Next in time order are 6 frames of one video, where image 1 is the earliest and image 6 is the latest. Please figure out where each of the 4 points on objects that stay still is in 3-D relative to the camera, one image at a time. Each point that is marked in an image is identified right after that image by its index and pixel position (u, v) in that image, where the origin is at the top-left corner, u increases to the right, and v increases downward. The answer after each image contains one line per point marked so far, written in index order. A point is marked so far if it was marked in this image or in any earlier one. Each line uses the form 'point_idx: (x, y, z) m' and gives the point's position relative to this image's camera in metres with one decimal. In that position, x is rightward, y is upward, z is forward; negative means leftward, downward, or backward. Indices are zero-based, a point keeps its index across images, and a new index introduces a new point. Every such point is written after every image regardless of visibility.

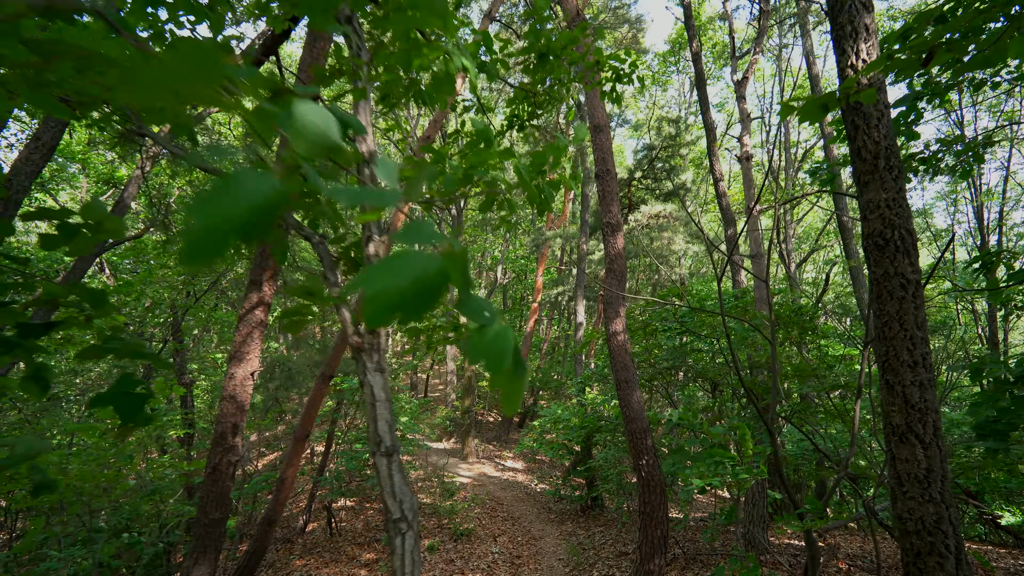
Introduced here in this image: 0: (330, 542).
0: (-2.5, -3.4, +7.2) m
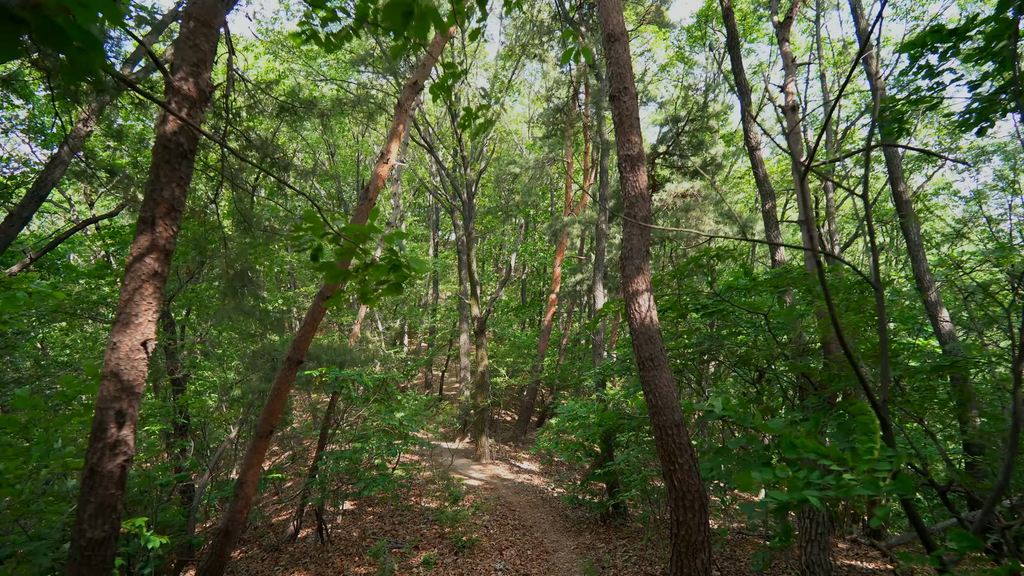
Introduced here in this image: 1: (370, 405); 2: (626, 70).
0: (-2.3, -3.2, +6.5) m
1: (-2.0, -1.6, +7.4) m
2: (+0.7, +1.3, +3.2) m
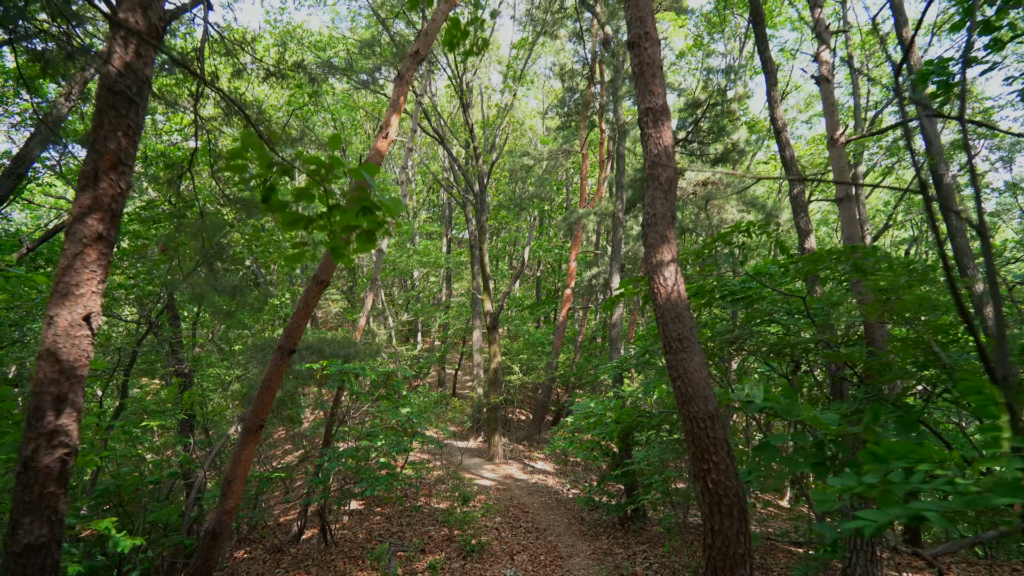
0: (-2.2, -3.1, +6.3) m
1: (-1.8, -1.5, +7.1) m
2: (+0.7, +1.4, +2.9) m
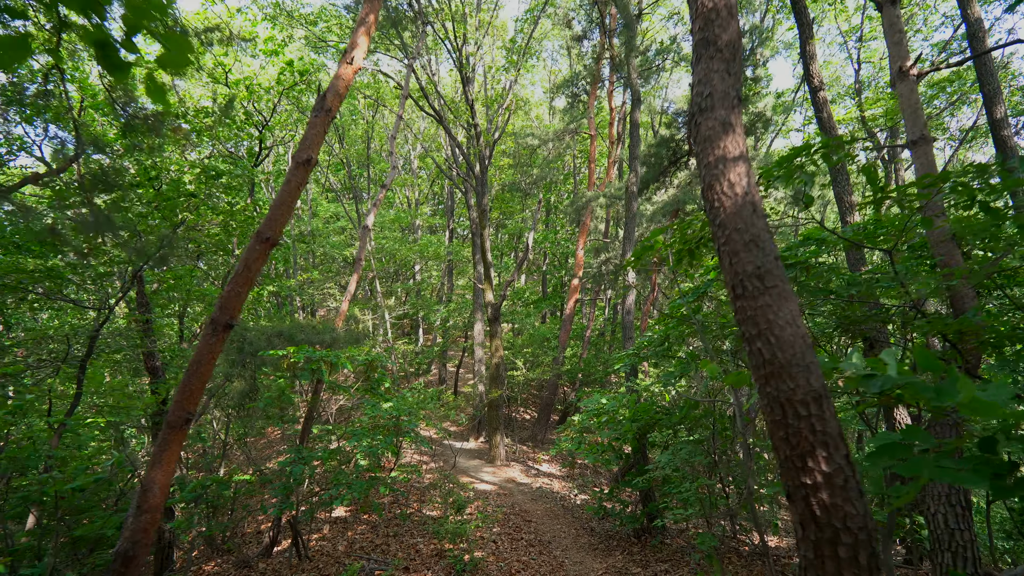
0: (-2.2, -2.9, +5.5) m
1: (-1.8, -1.2, +6.3) m
2: (+0.7, +1.6, +2.1) m
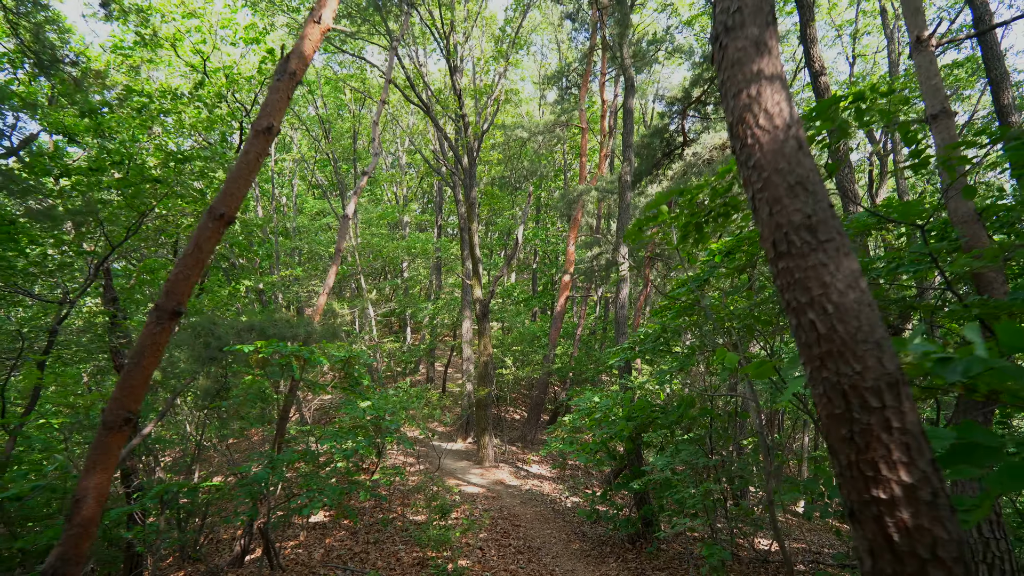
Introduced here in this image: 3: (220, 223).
0: (-2.3, -2.8, +5.1) m
1: (-1.9, -1.2, +6.0) m
2: (+0.6, +1.7, +1.8) m
3: (-1.5, +0.3, +2.7) m
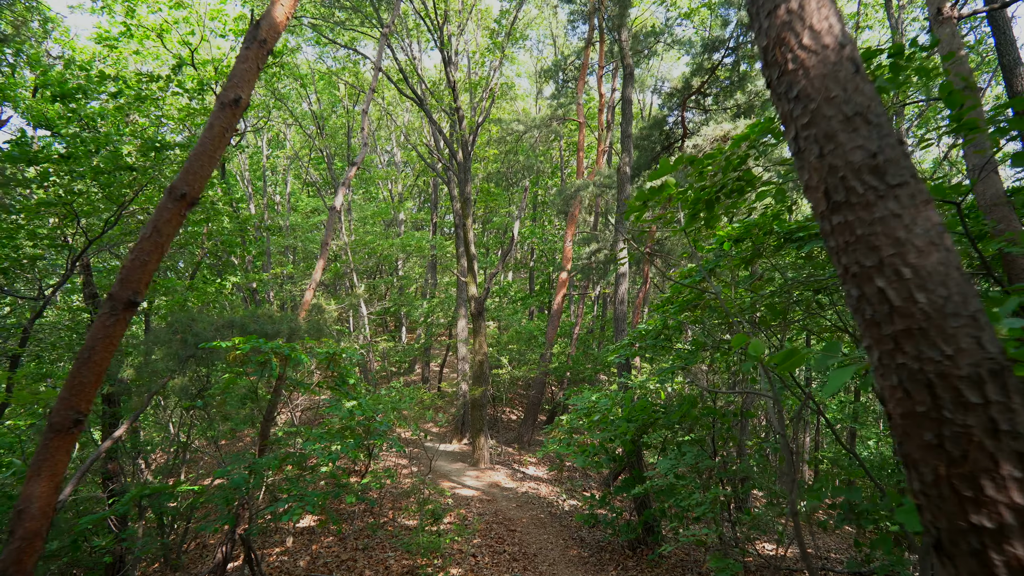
0: (-2.4, -2.7, +4.9) m
1: (-2.0, -1.1, +5.7) m
2: (+0.6, +1.8, +1.5) m
3: (-1.5, +0.4, +2.5) m
